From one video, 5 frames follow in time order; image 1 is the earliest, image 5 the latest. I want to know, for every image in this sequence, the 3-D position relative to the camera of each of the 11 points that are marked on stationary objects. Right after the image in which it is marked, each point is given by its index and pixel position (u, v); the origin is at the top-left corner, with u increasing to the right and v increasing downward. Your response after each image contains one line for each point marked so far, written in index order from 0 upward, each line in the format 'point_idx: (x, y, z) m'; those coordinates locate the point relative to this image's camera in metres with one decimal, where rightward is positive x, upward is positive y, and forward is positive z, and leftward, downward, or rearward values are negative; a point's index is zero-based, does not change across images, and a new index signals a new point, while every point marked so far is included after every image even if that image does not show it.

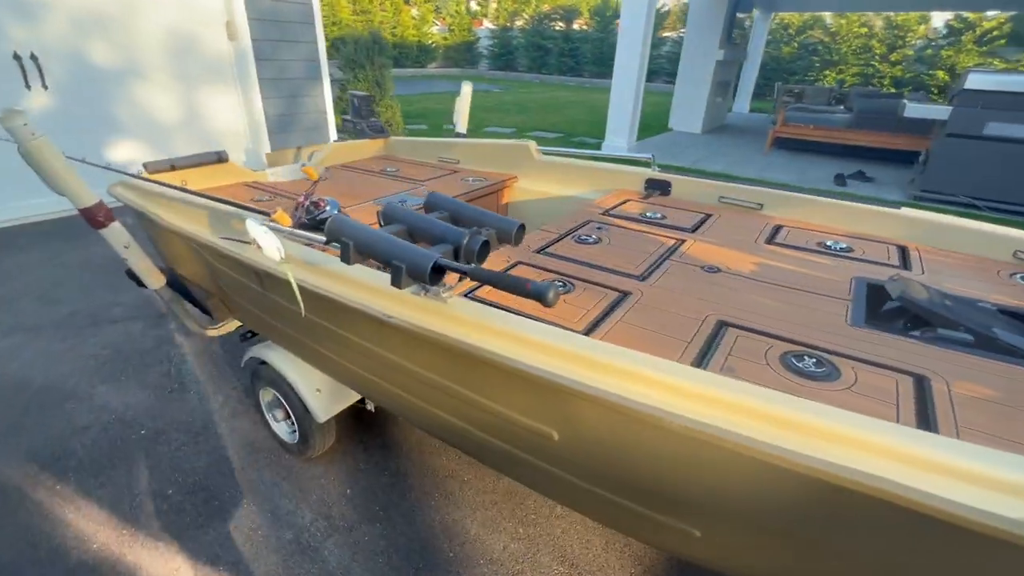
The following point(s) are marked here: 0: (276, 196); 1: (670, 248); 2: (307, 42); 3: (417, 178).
0: (-1.2, +0.5, +2.3) m
1: (+0.6, +0.1, +1.7) m
2: (-2.6, +3.1, +5.9) m
3: (-0.5, +0.7, +2.7) m
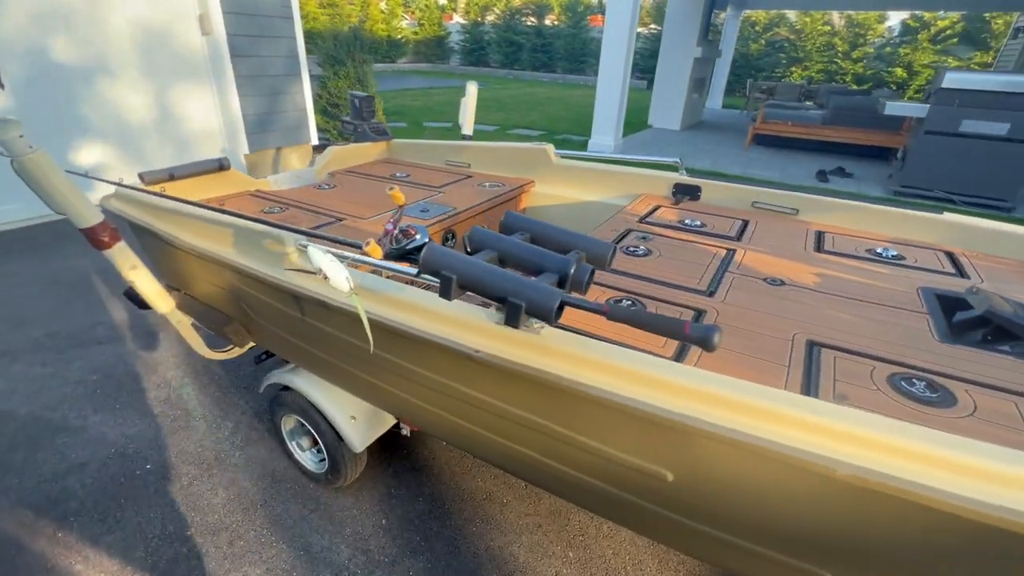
0: (-1.0, +0.4, +2.1) m
1: (+0.8, +0.1, +1.6) m
2: (-2.8, +3.0, +5.7) m
3: (-0.4, +0.6, +2.6) m
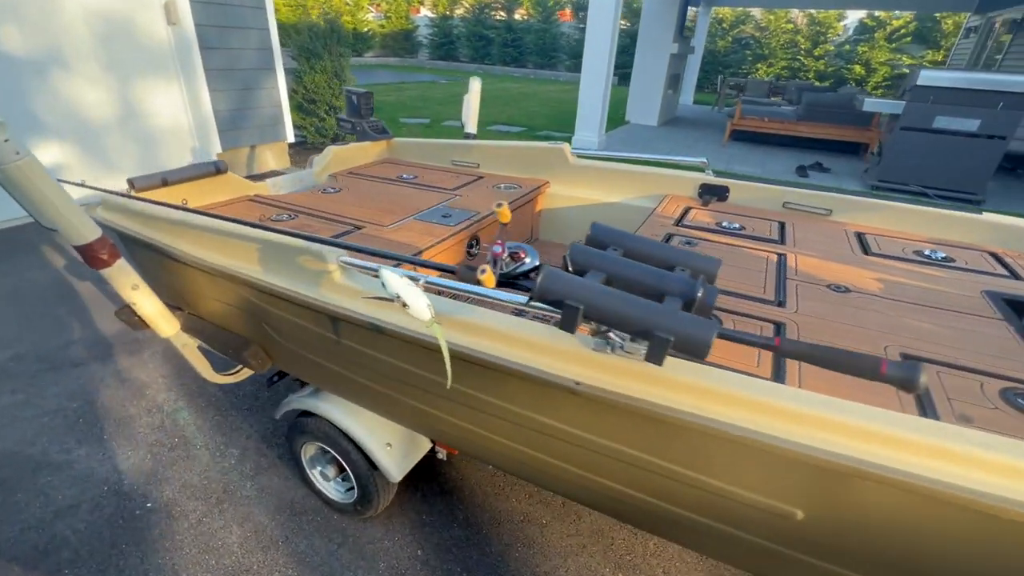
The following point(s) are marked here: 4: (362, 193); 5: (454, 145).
0: (-0.9, +0.3, +2.0) m
1: (+0.9, +0.1, +1.6) m
2: (-2.9, +3.0, +5.3) m
3: (-0.3, +0.6, +2.4) m
4: (-0.7, +0.5, +2.3) m
5: (-0.3, +1.0, +2.8) m
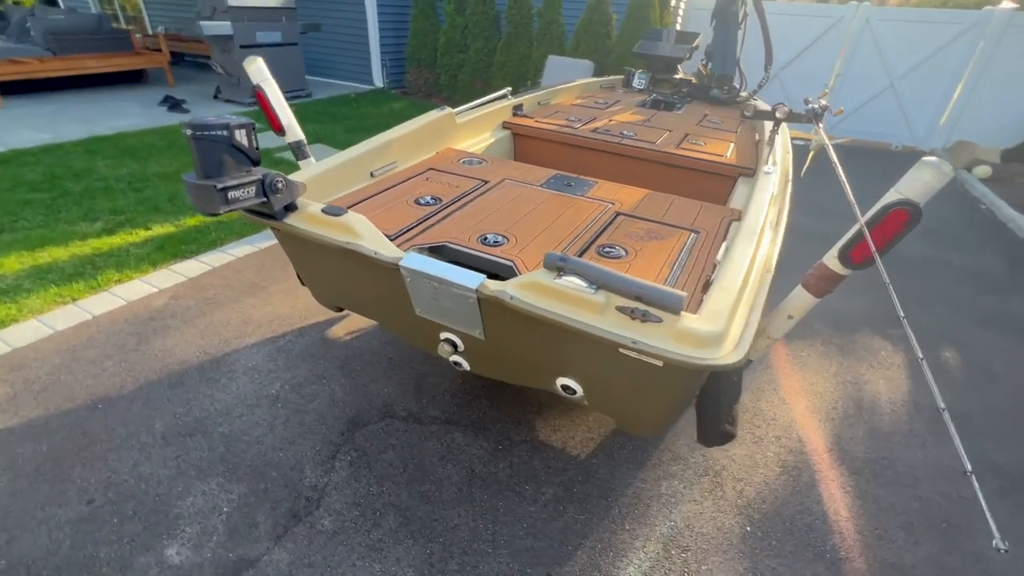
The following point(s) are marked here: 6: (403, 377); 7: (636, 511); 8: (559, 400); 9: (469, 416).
0: (-0.4, +0.1, +1.7) m
1: (+1.3, +0.7, +2.2) m
2: (-4.6, +1.4, +3.3) m
3: (-0.2, +0.5, +2.3) m
4: (-0.5, +0.4, +2.0) m
5: (-0.5, +0.9, +2.6) m
6: (-0.6, -0.5, +2.6) m
7: (+0.5, -1.0, +2.0) m
8: (+0.3, -0.6, +2.5) m
9: (-0.2, -0.7, +2.4) m
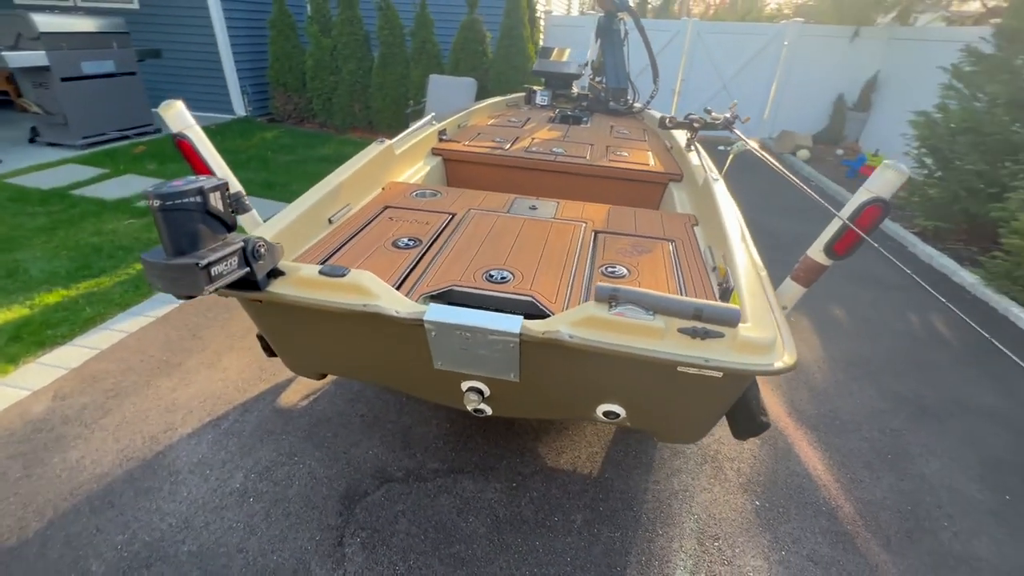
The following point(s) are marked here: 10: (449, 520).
0: (-0.3, -0.1, +1.6) m
1: (+1.1, +0.7, +2.5) m
2: (-5.0, +0.5, +2.1) m
3: (-0.4, +0.3, +2.2) m
4: (-0.5, +0.1, +1.9) m
5: (-0.8, +0.6, +2.4) m
6: (-0.7, -0.8, +2.4) m
7: (+0.7, -1.0, +2.1) m
8: (+0.2, -0.7, +2.5) m
9: (-0.2, -0.8, +2.3) m
10: (-0.3, -1.0, +2.0) m
